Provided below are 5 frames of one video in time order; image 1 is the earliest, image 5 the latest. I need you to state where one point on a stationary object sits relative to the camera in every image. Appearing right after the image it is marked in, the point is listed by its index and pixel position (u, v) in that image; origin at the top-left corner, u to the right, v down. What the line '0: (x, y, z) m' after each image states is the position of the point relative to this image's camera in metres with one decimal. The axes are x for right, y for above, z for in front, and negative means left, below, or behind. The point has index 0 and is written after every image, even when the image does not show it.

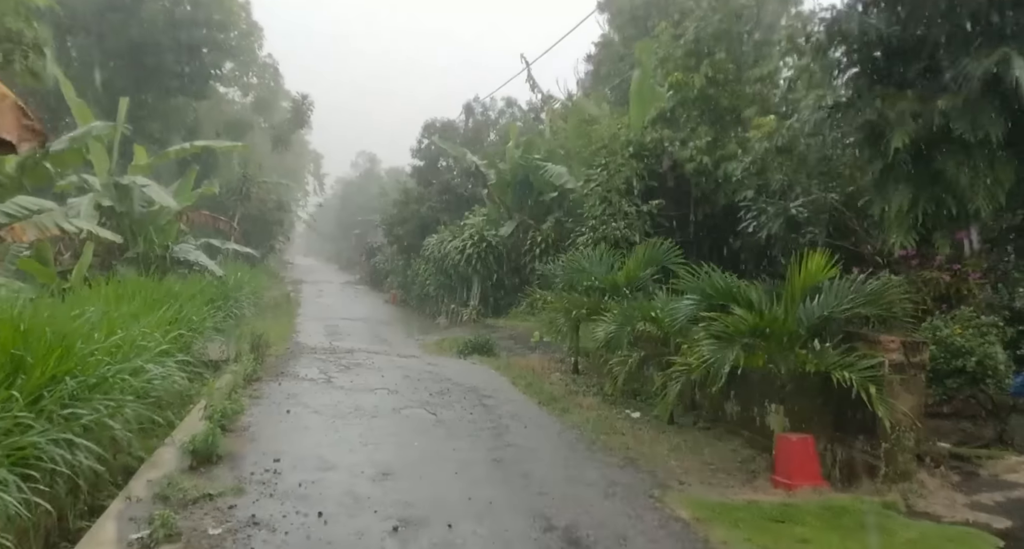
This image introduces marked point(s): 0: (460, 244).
0: (-1.1, +0.7, +17.2) m
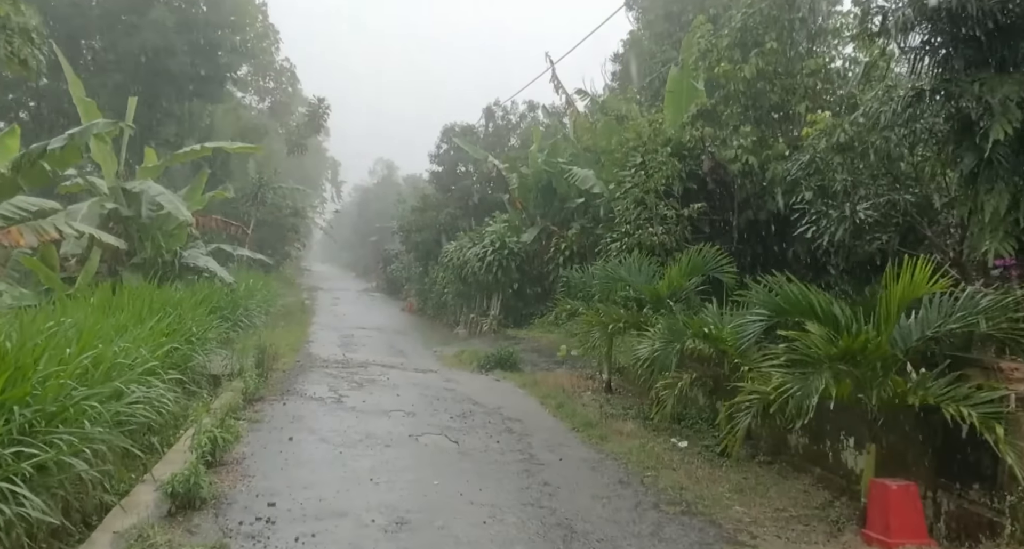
0: (-0.7, +0.5, +16.5) m
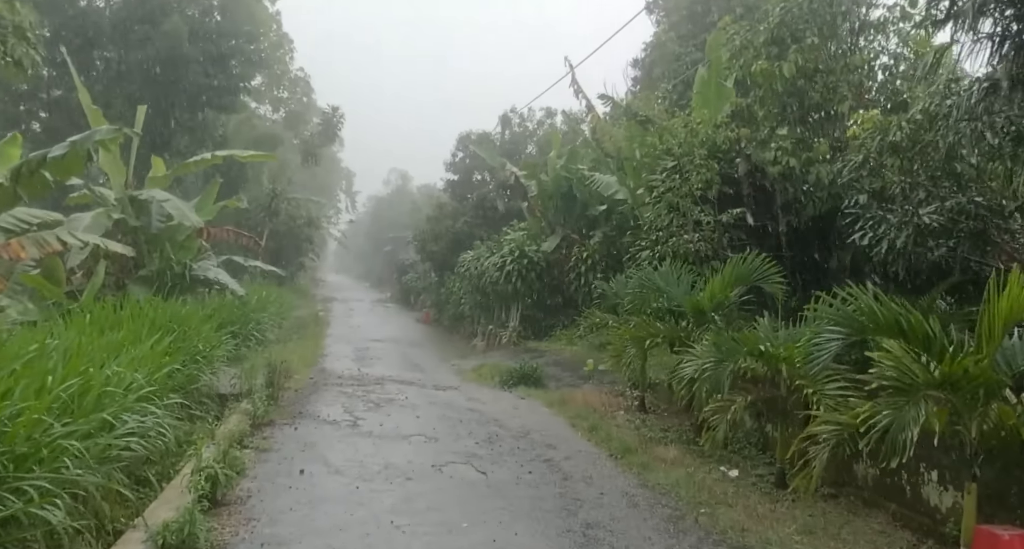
0: (-0.3, +0.3, +16.0) m
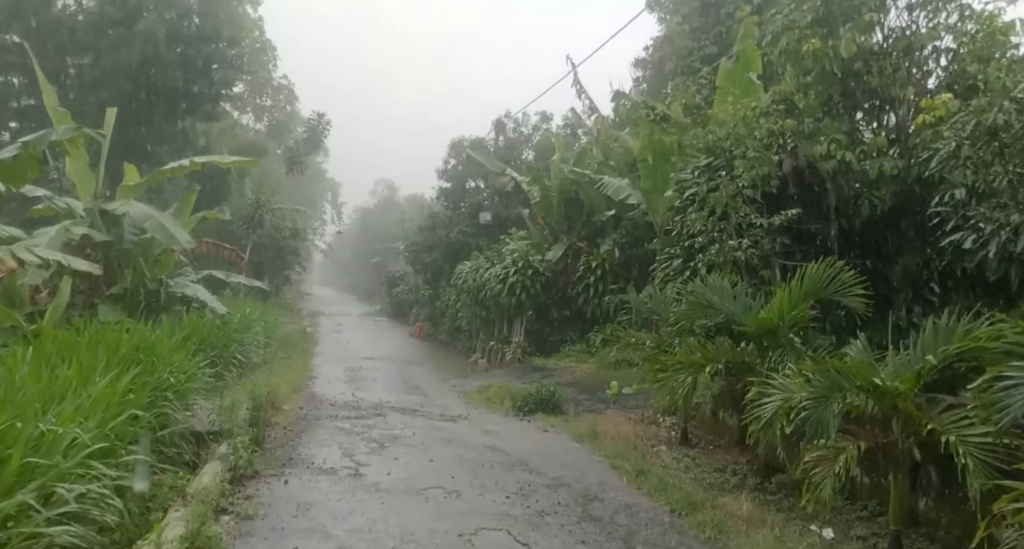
0: (-0.2, +0.1, +14.9) m
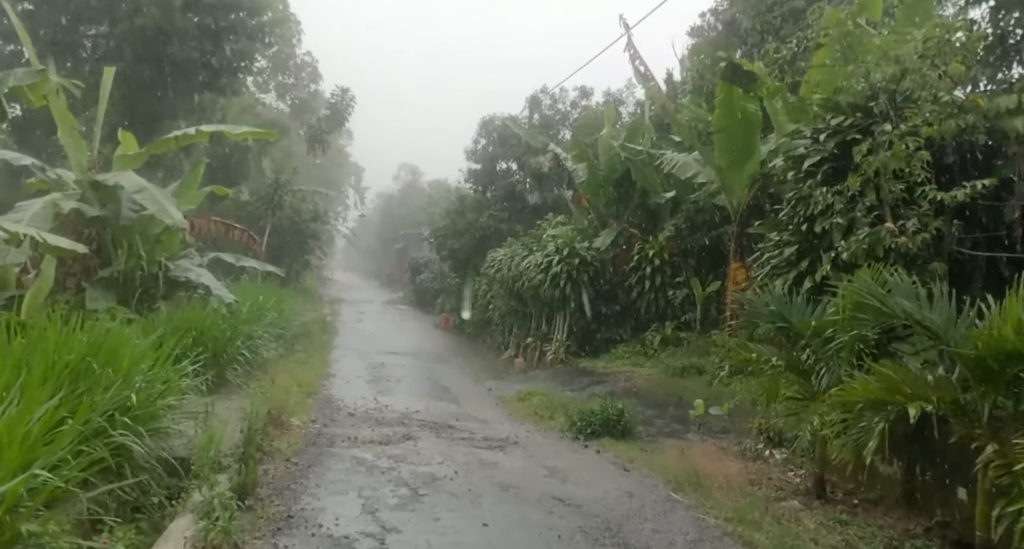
0: (+0.5, +0.3, +13.2) m
